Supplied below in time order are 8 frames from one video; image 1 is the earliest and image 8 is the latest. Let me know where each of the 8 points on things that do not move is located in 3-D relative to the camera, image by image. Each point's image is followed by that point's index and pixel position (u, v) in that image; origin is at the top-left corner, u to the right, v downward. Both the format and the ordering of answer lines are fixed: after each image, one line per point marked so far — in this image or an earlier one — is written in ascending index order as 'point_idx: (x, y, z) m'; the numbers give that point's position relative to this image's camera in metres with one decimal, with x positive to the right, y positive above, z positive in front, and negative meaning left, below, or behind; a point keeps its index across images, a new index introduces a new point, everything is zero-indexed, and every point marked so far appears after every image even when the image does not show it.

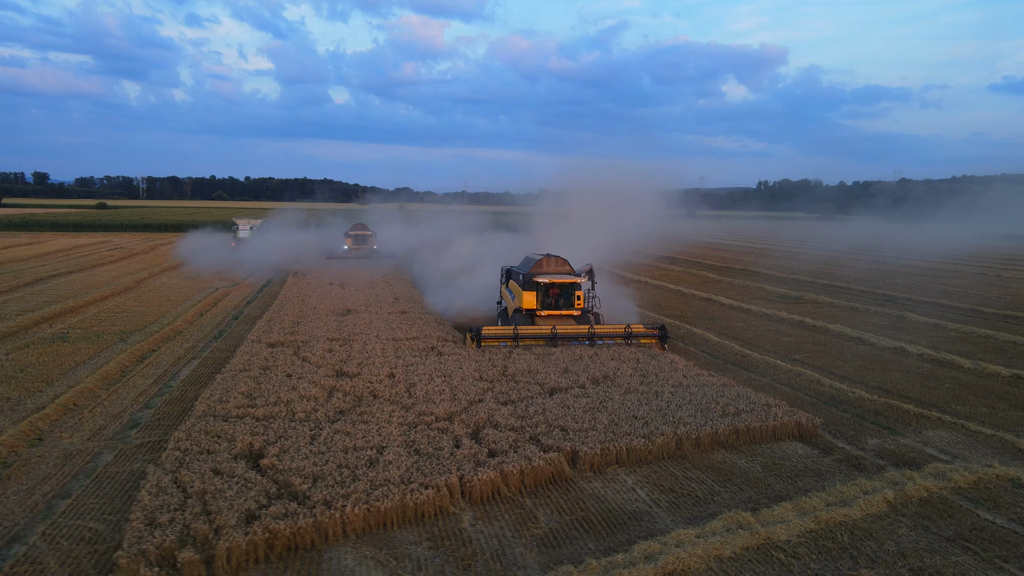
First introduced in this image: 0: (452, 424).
0: (-0.6, -1.5, +8.0) m
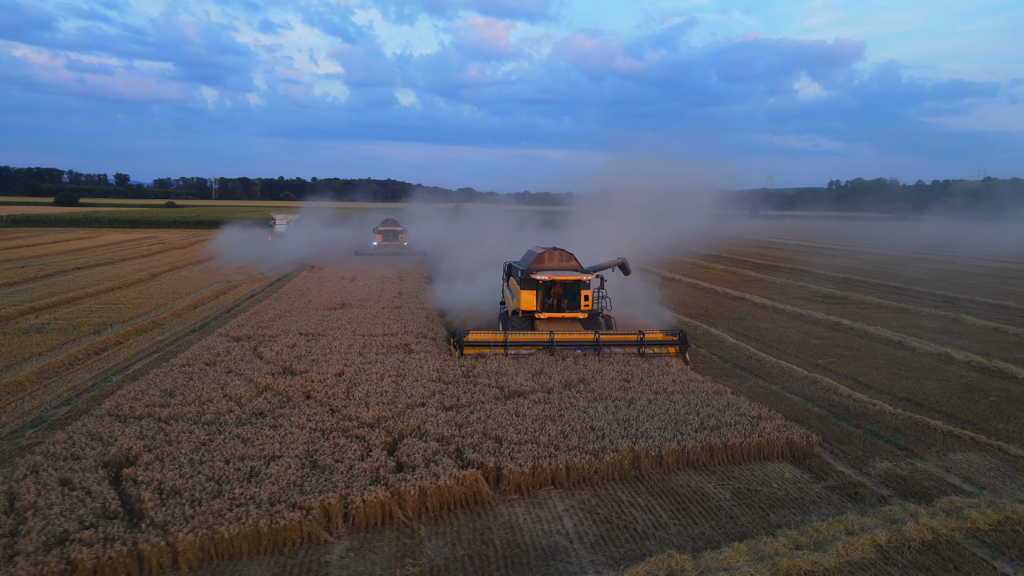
0: (-1.3, -1.3, +6.9) m
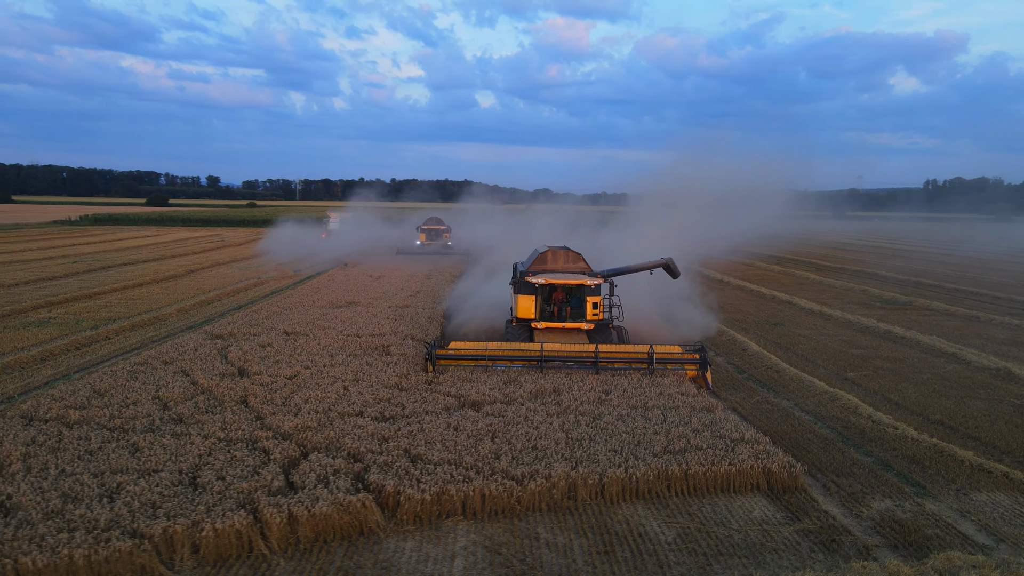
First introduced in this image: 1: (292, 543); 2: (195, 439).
0: (-1.9, -1.3, +6.2) m
1: (-1.4, -1.7, +4.8) m
2: (-2.7, -1.3, +6.2) m
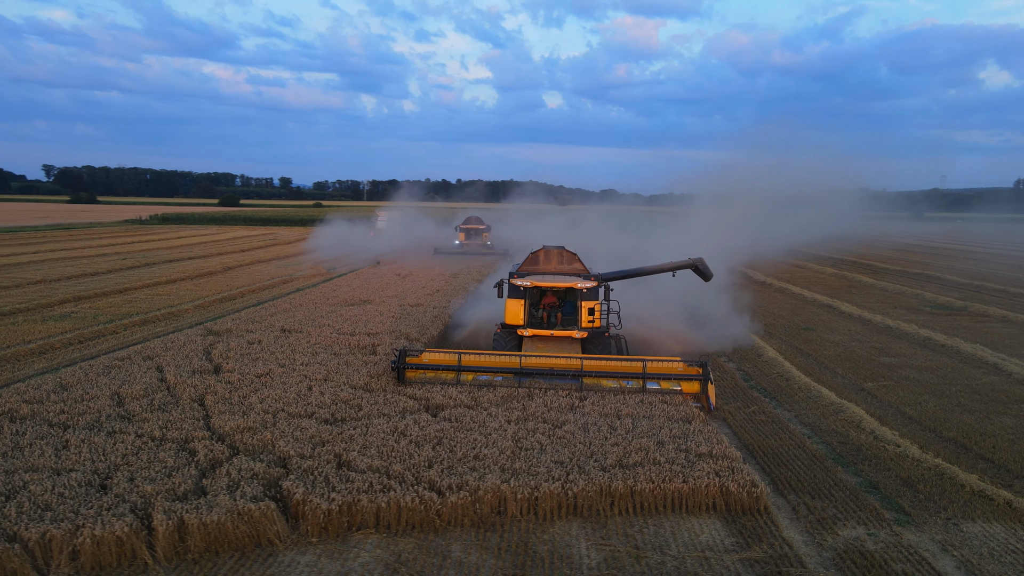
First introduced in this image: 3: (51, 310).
0: (-2.4, -1.3, +6.0) m
1: (-2.0, -1.6, +4.5) m
2: (-3.1, -1.2, +6.1) m
3: (-8.8, -0.4, +14.3) m
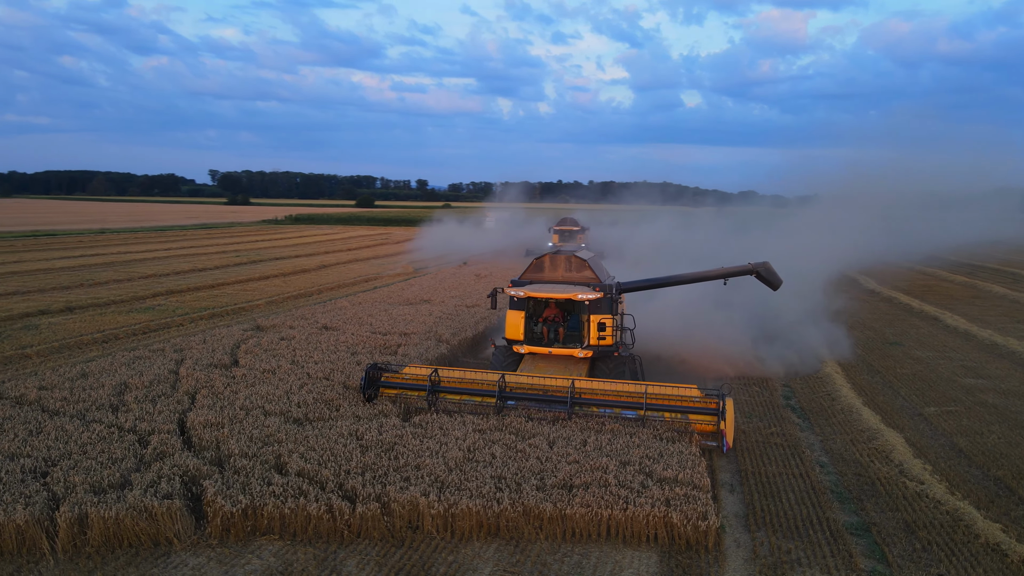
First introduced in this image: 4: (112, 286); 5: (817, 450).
0: (-2.8, -1.2, +6.1) m
1: (-2.7, -1.6, +4.6) m
2: (-3.5, -1.2, +6.3) m
3: (-7.6, -0.3, +15.4) m
4: (-9.5, +0.1, +17.8) m
5: (+2.9, -1.5, +7.0) m
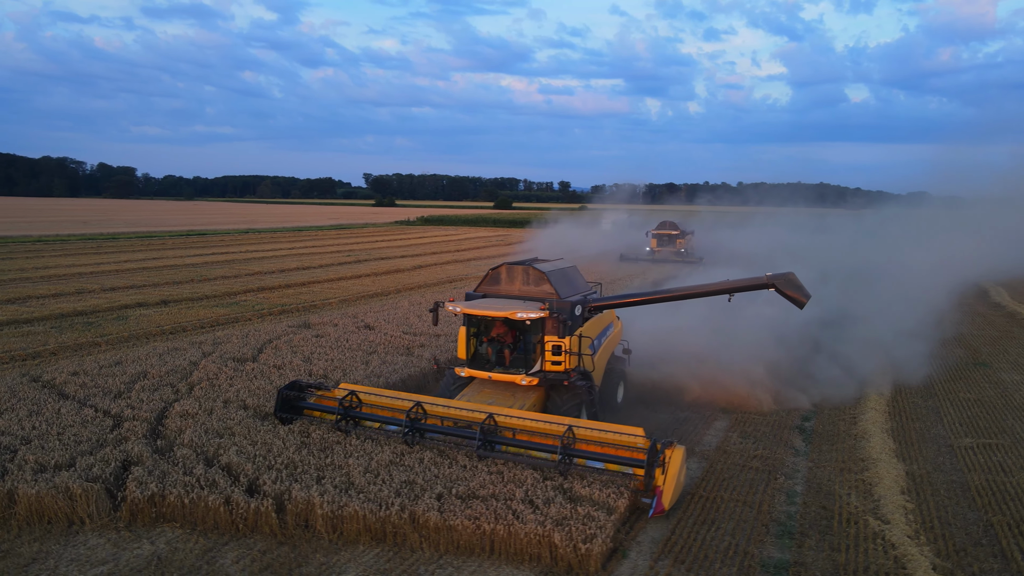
0: (-3.3, -1.2, +6.6) m
1: (-3.5, -1.6, +5.1) m
2: (-3.9, -1.2, +6.9) m
3: (-6.2, -0.2, +16.6) m
4: (-7.6, +0.2, +19.3) m
5: (+2.5, -1.6, +6.4) m
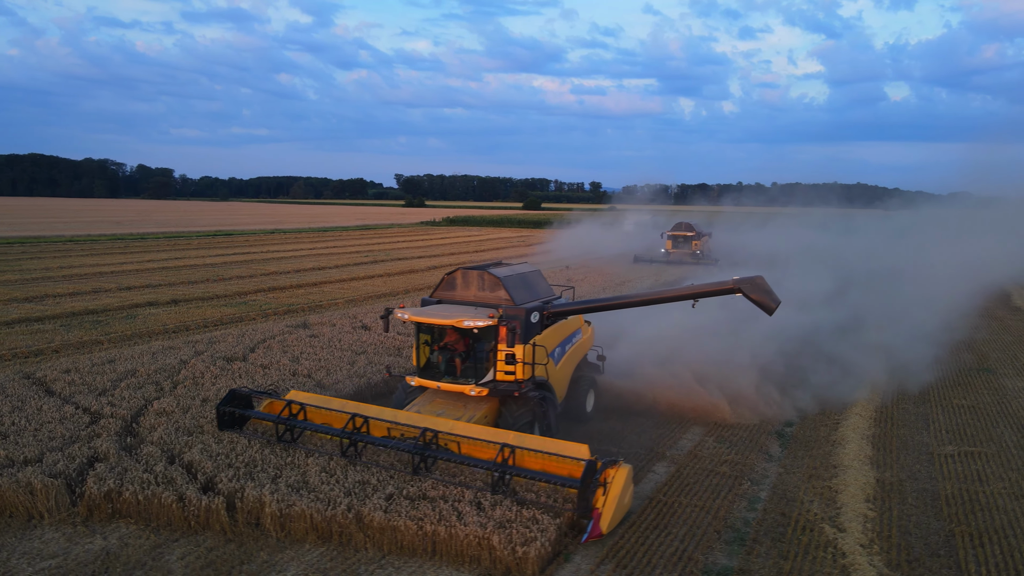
0: (-3.6, -1.2, +6.7) m
1: (-3.8, -1.6, +5.3) m
2: (-4.2, -1.2, +7.1) m
3: (-6.1, -0.2, +16.9) m
4: (-7.4, +0.2, +19.6) m
5: (+2.2, -1.7, +6.3) m
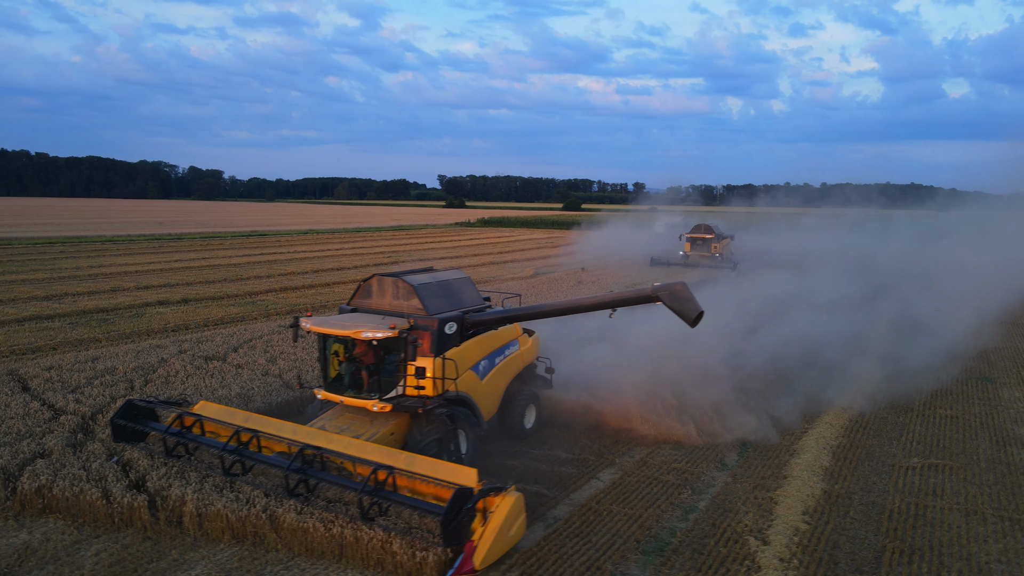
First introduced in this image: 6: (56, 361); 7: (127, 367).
0: (-4.1, -1.2, +6.9) m
1: (-4.4, -1.6, +5.5) m
2: (-4.7, -1.2, +7.3) m
3: (-6.0, -0.2, +17.2) m
4: (-7.1, +0.2, +20.0) m
5: (+1.6, -1.7, +6.2) m
6: (-5.7, -0.9, +9.3) m
7: (-4.6, -0.9, +9.0) m
